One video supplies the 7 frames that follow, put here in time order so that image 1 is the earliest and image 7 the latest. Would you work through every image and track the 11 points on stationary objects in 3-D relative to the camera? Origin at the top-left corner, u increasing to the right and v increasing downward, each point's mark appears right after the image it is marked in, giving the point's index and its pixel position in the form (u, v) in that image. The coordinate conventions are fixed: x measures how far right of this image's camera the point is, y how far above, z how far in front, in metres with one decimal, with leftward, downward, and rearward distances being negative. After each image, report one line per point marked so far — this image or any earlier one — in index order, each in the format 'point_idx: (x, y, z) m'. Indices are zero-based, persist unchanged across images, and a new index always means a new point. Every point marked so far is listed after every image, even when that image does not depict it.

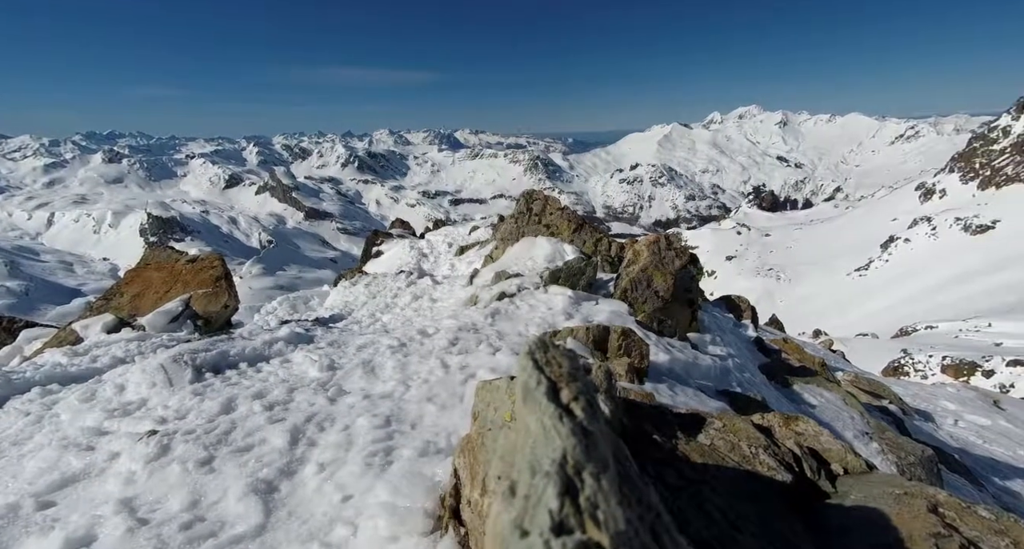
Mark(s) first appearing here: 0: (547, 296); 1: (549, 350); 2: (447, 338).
0: (+1.2, -0.6, +19.6) m
1: (+0.4, -1.1, +8.5) m
2: (-1.8, -1.8, +16.3) m
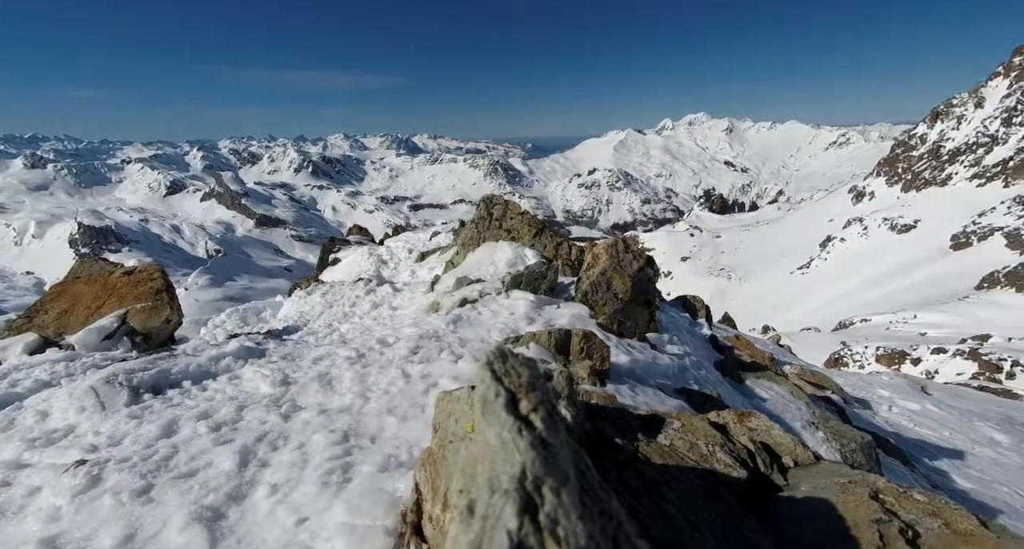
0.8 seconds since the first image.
0: (-0.1, -0.8, +19.4) m
1: (-0.1, -1.2, +8.2) m
2: (-2.8, -2.0, +15.9) m
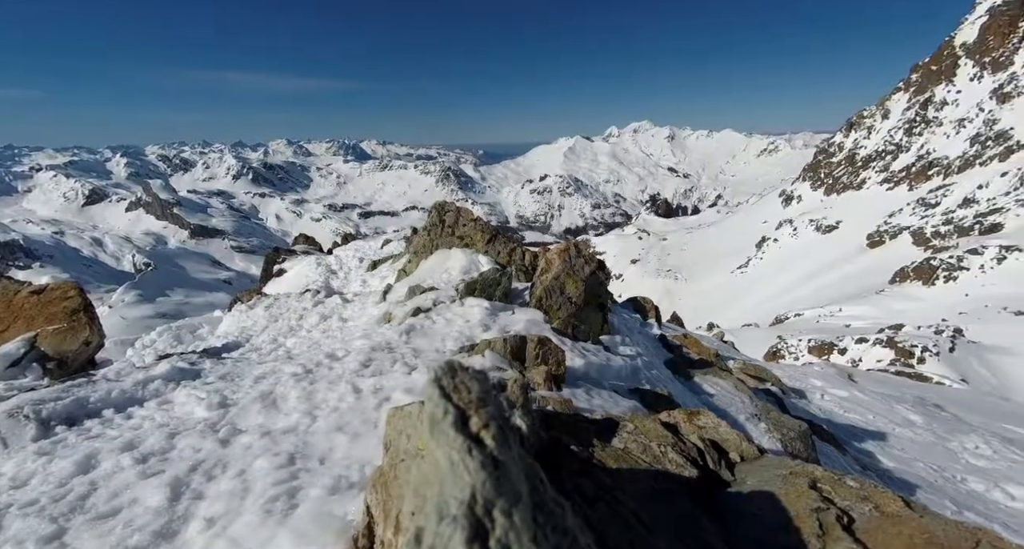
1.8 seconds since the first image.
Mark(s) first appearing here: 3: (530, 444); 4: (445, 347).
0: (-1.5, -1.1, +19.0) m
1: (-0.7, -1.3, +7.9) m
2: (-4.0, -2.2, +15.2) m
3: (+0.3, -2.9, +10.1) m
4: (-1.9, -2.1, +16.7) m
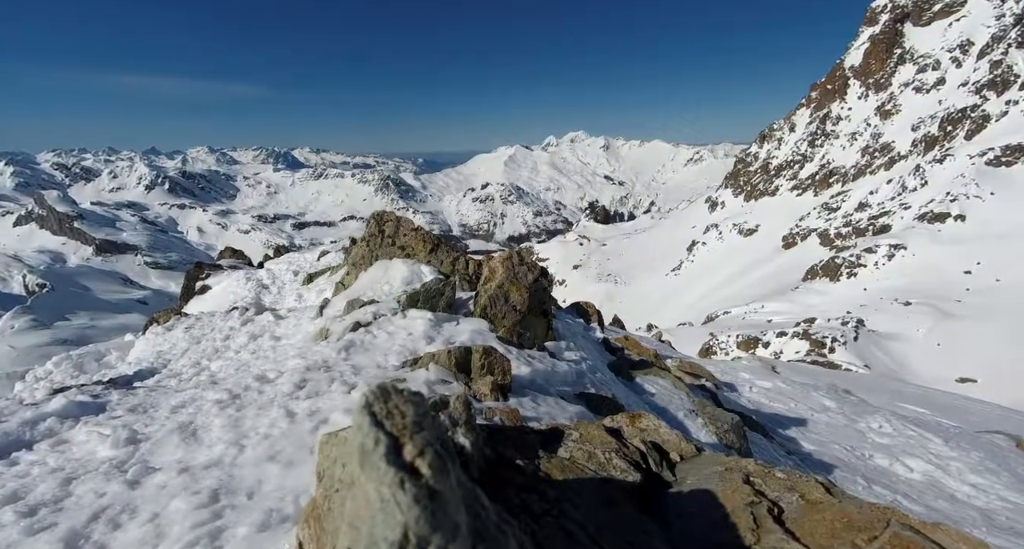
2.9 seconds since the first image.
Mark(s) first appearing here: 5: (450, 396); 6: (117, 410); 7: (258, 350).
0: (-3.3, -1.4, +18.3) m
1: (-1.4, -1.5, +7.3) m
2: (-5.4, -2.6, +14.3) m
3: (-0.6, -3.1, +9.6) m
4: (-3.4, -2.4, +16.0) m
5: (-1.4, -2.8, +13.6) m
6: (-8.4, -2.9, +12.6) m
7: (-7.6, -2.3, +17.5) m
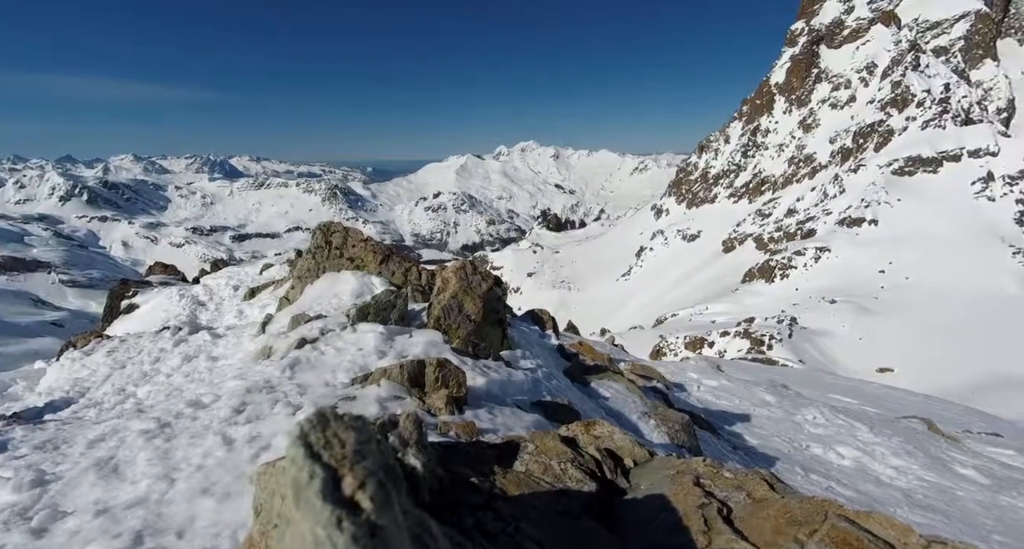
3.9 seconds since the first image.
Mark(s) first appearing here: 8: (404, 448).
0: (-4.7, -1.8, +17.5) m
1: (-2.0, -1.7, +6.7) m
2: (-6.5, -3.0, +13.3) m
3: (-1.3, -3.3, +9.0) m
4: (-4.6, -2.8, +15.2) m
5: (-2.4, -3.1, +13.0) m
6: (-9.4, -3.2, +11.5) m
7: (-8.9, -2.7, +16.4) m
8: (-1.7, -2.8, +9.3) m
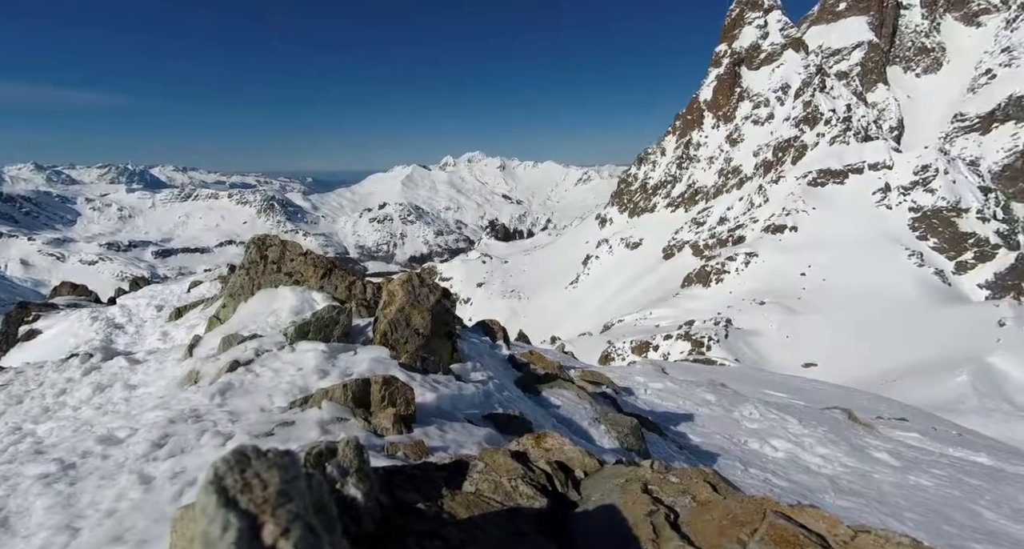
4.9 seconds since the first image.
0: (-6.2, -2.3, +16.4) m
1: (-2.5, -1.9, +5.8) m
2: (-7.5, -3.4, +12.1) m
3: (-2.0, -3.6, +8.2) m
4: (-5.9, -3.2, +14.1) m
5: (-3.5, -3.4, +12.1) m
6: (-10.3, -3.7, +9.9) m
7: (-10.3, -3.2, +14.9) m
8: (-2.4, -3.0, +8.5) m
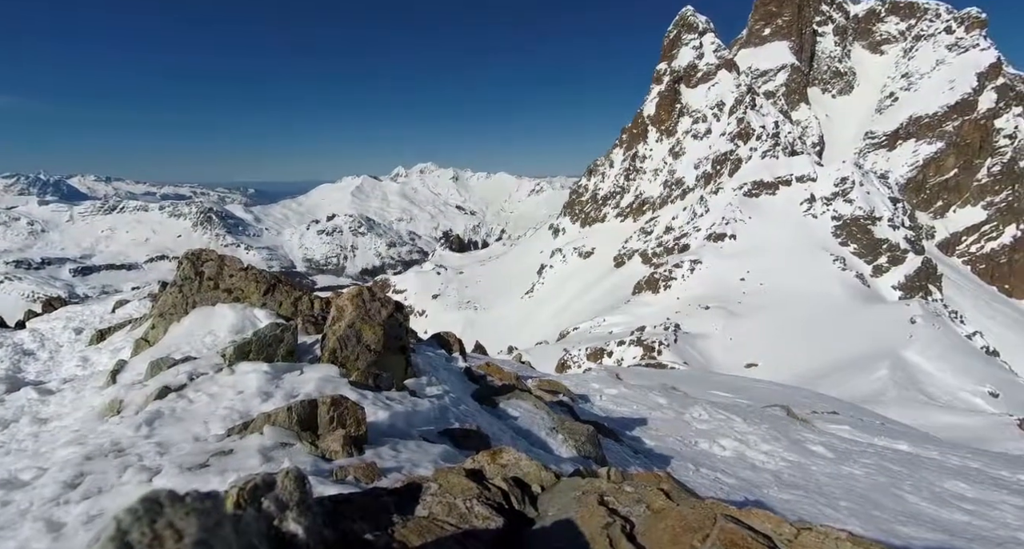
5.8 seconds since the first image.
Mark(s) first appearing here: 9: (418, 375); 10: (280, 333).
0: (-7.4, -2.8, +15.2) m
1: (-2.9, -2.2, +5.0) m
2: (-8.4, -3.8, +10.8) m
3: (-2.6, -3.8, +7.4) m
4: (-6.9, -3.6, +12.9) m
5: (-4.4, -3.8, +11.1) m
6: (-10.9, -4.1, +8.4) m
7: (-11.4, -3.7, +13.4) m
8: (-3.0, -3.3, +7.6) m
9: (-3.1, -3.6, +18.9) m
10: (-6.9, -1.8, +17.1) m
